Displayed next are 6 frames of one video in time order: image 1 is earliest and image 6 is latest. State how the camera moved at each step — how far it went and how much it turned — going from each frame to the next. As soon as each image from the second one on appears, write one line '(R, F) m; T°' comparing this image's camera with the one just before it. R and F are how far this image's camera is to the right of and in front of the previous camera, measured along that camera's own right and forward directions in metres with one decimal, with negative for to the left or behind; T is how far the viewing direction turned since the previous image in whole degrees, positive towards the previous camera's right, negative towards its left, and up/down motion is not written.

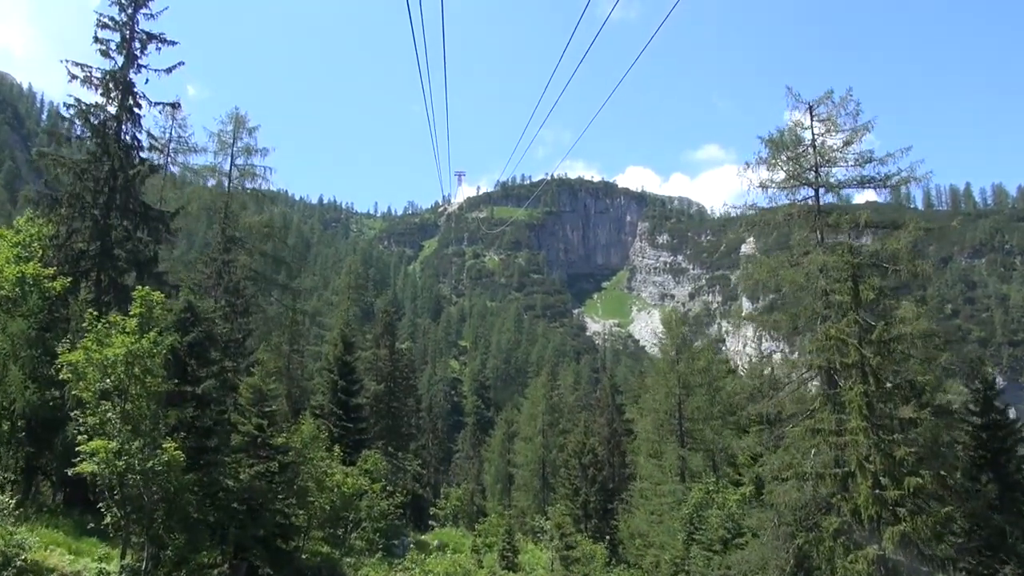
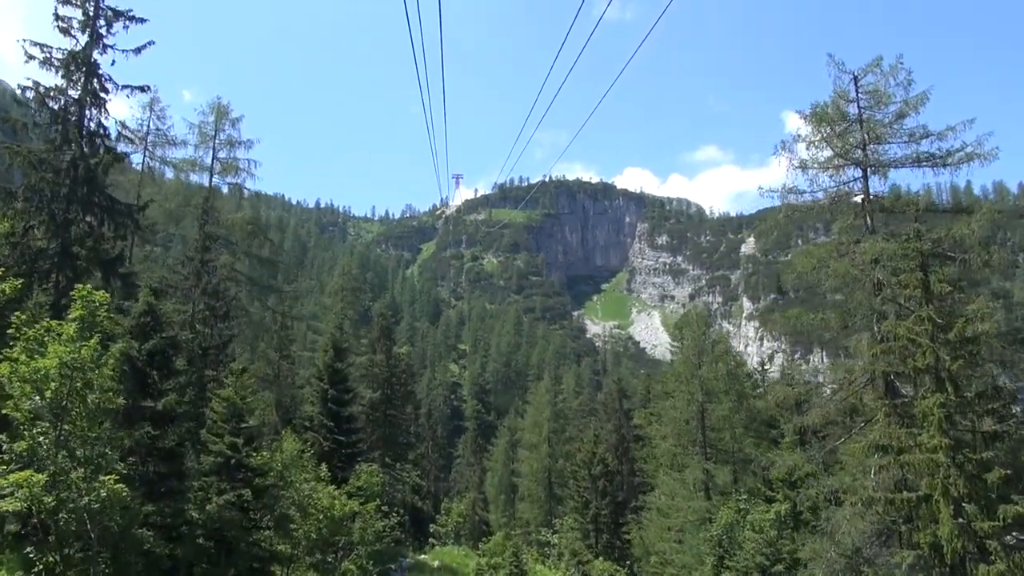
(-0.2, +2.1) m; 0°
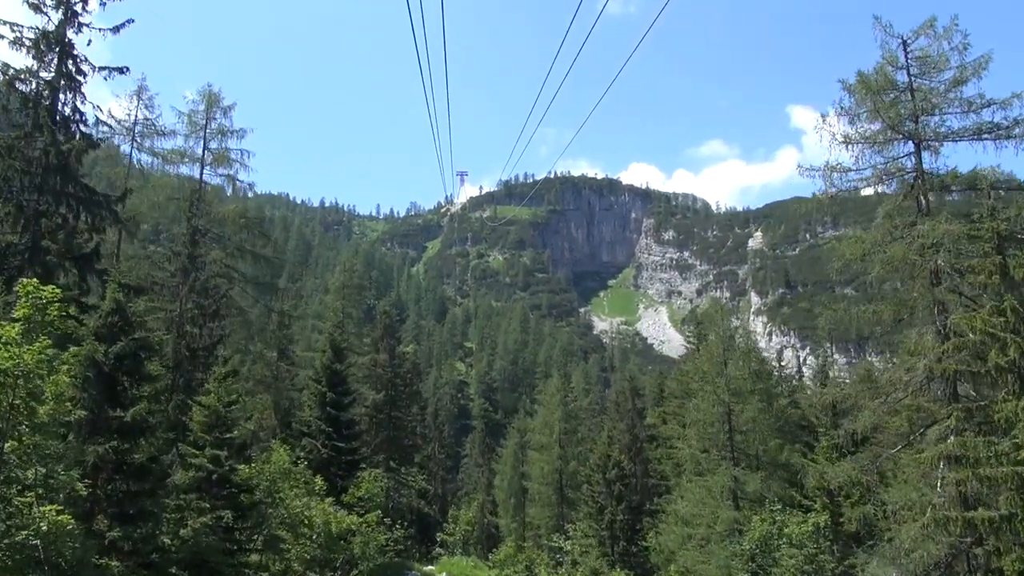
(-0.1, +1.6) m; 0°
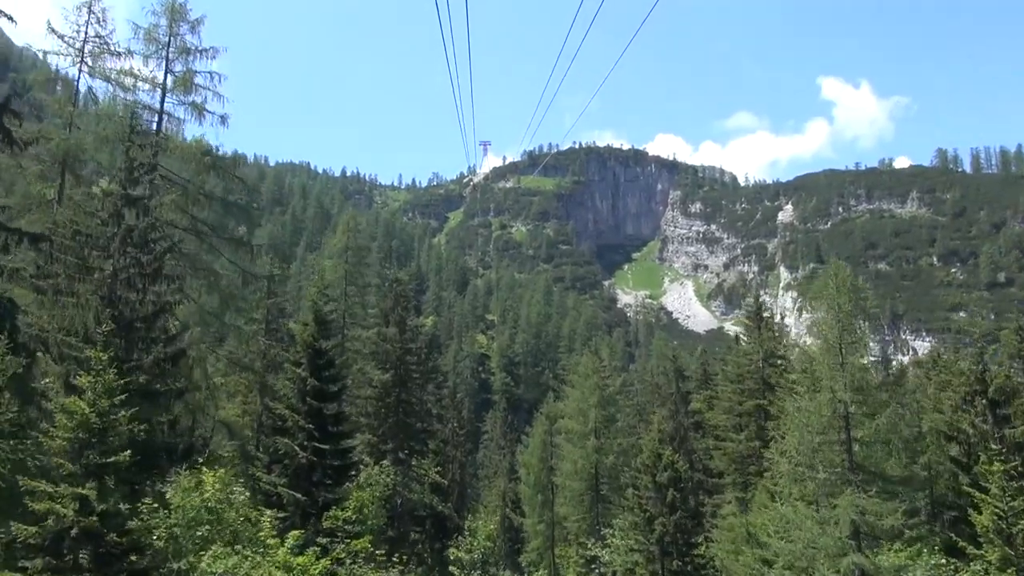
(-0.4, +5.4) m; -2°
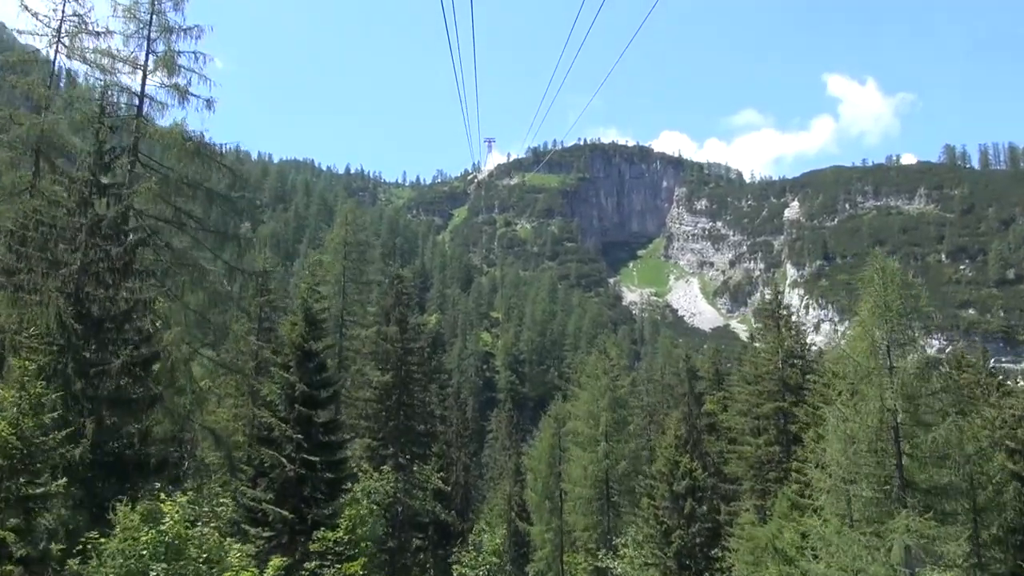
(-0.1, +1.6) m; 0°
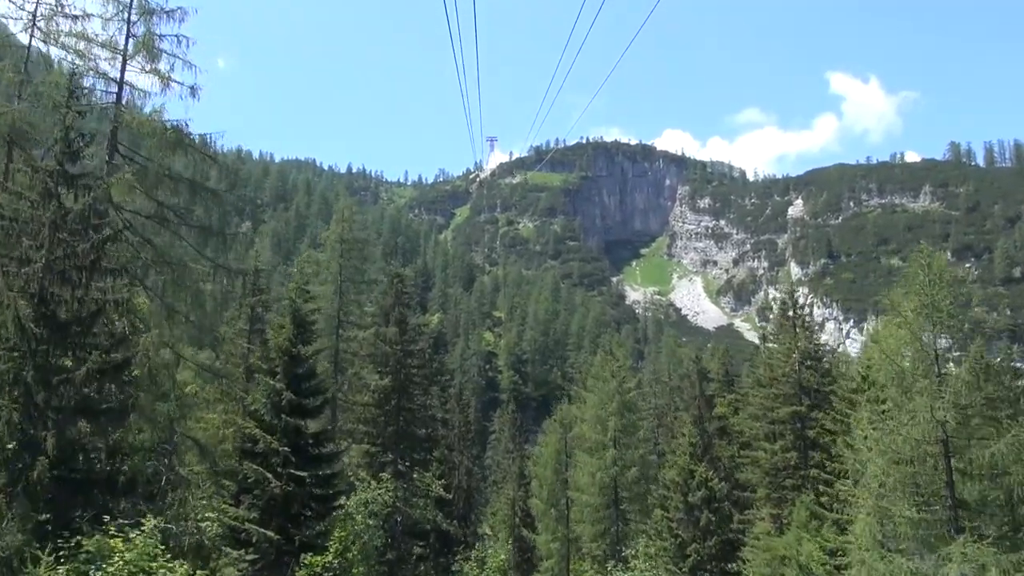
(-0.1, +1.3) m; 0°
